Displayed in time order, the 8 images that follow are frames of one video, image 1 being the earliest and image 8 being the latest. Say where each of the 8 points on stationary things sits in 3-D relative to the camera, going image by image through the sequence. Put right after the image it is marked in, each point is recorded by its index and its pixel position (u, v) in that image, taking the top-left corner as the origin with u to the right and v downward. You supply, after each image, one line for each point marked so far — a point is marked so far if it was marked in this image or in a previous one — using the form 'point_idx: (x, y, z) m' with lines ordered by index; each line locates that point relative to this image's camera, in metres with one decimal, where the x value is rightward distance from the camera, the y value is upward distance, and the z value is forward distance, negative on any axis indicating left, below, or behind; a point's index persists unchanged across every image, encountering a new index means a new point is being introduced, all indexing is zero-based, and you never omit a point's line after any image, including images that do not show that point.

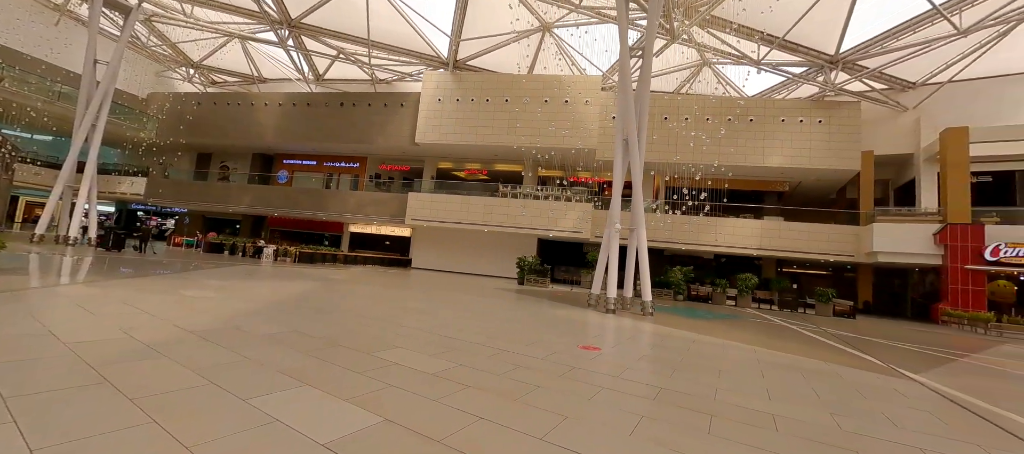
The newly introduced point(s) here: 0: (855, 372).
0: (+10.3, -4.1, +11.3) m
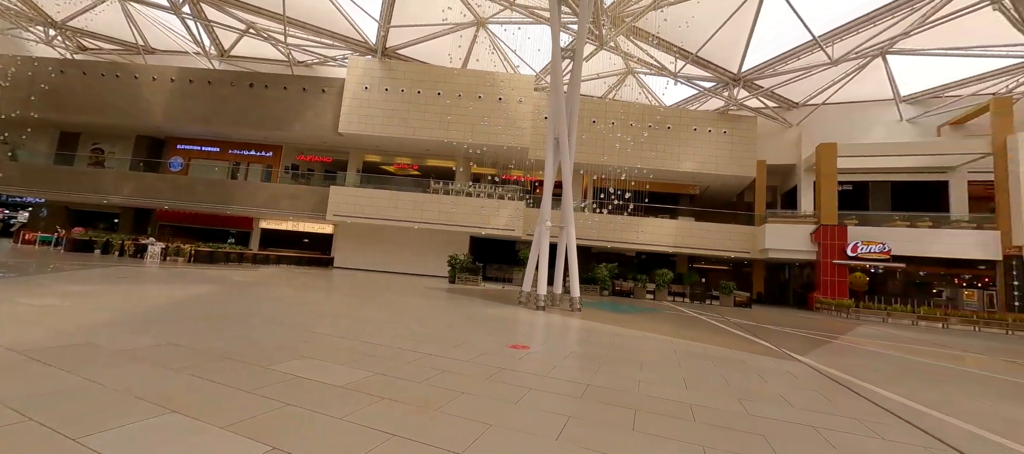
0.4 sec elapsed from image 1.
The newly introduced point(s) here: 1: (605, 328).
0: (+7.9, -4.0, +11.8) m
1: (+4.3, -4.2, +15.3) m
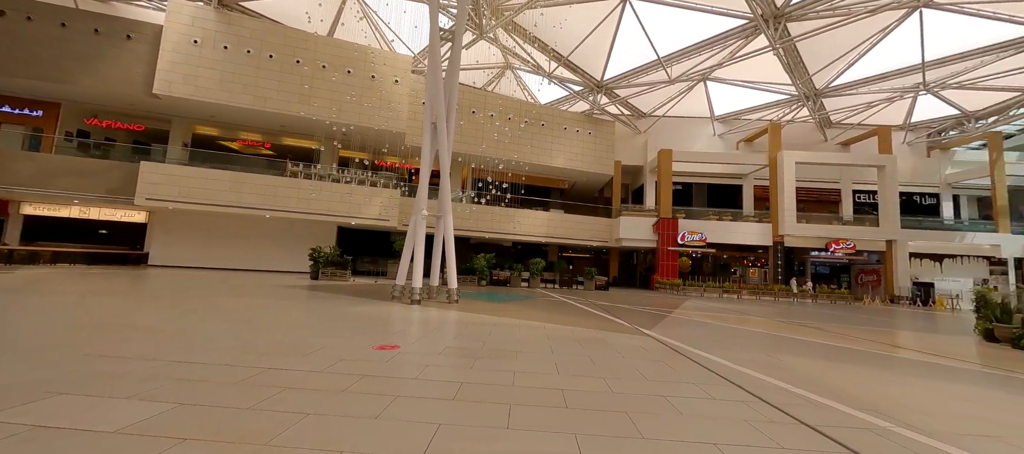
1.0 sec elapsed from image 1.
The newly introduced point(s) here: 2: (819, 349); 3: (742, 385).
0: (+3.7, -3.6, +12.3) m
1: (-0.9, -3.7, +14.3) m
2: (+9.0, -3.4, +10.4) m
3: (+4.2, -2.7, +6.7) m
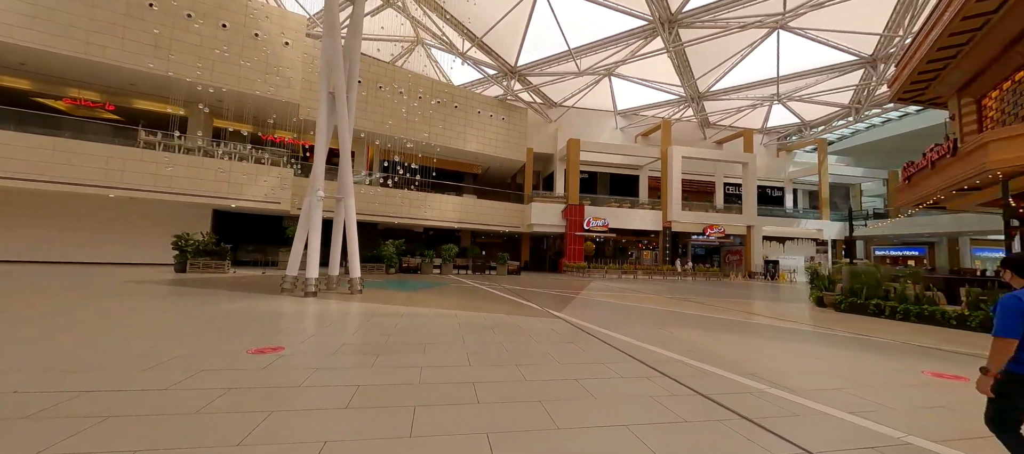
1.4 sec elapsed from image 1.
0: (+0.7, -3.1, +12.1) m
1: (-4.3, -3.0, +13.0) m
2: (+6.2, -2.9, +11.6) m
3: (+2.5, -2.4, +6.8) m
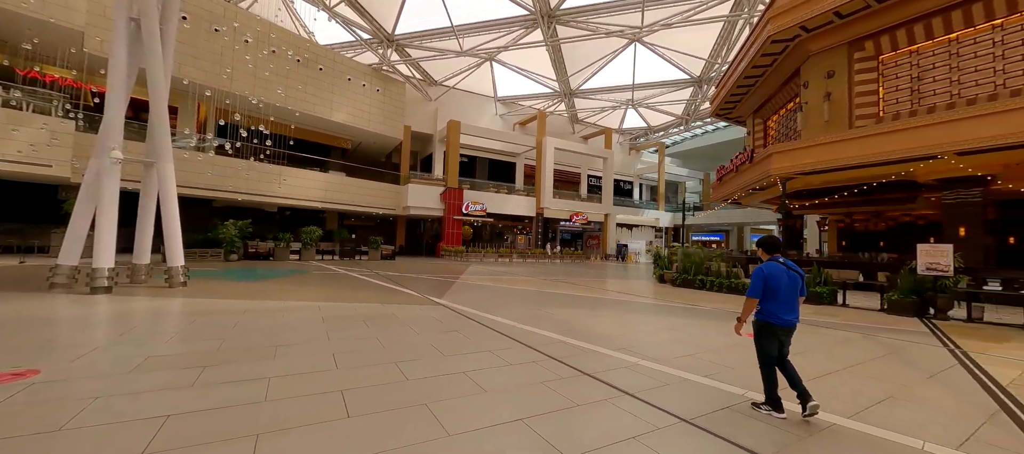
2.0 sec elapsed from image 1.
0: (-3.3, -2.5, +11.0) m
1: (-8.3, -2.4, +10.2) m
2: (+2.1, -2.4, +12.4) m
3: (+0.2, -2.1, +6.6) m
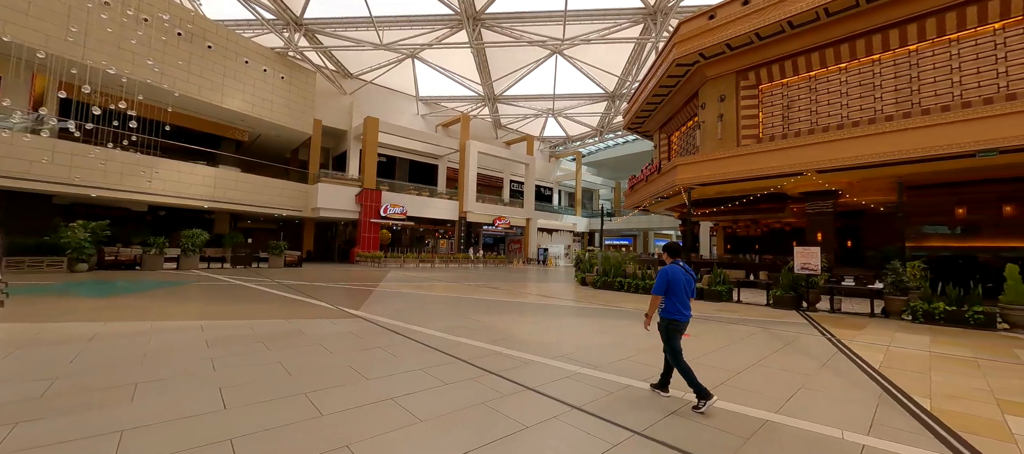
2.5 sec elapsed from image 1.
0: (-5.5, -2.6, +9.7) m
1: (-10.2, -2.4, +7.8) m
2: (-0.5, -2.5, +12.2) m
3: (-1.1, -2.1, +6.2) m
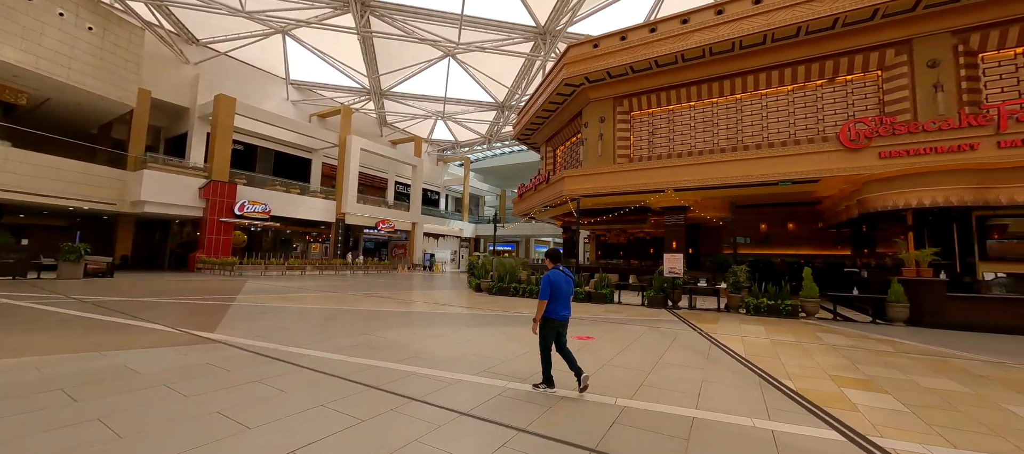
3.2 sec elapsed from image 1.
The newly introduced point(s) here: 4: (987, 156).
0: (-8.0, -2.5, +7.3) m
1: (-11.9, -2.3, +4.0) m
2: (-4.0, -2.6, +11.2) m
3: (-2.7, -2.2, +5.3) m
4: (+12.1, +1.8, +8.9) m
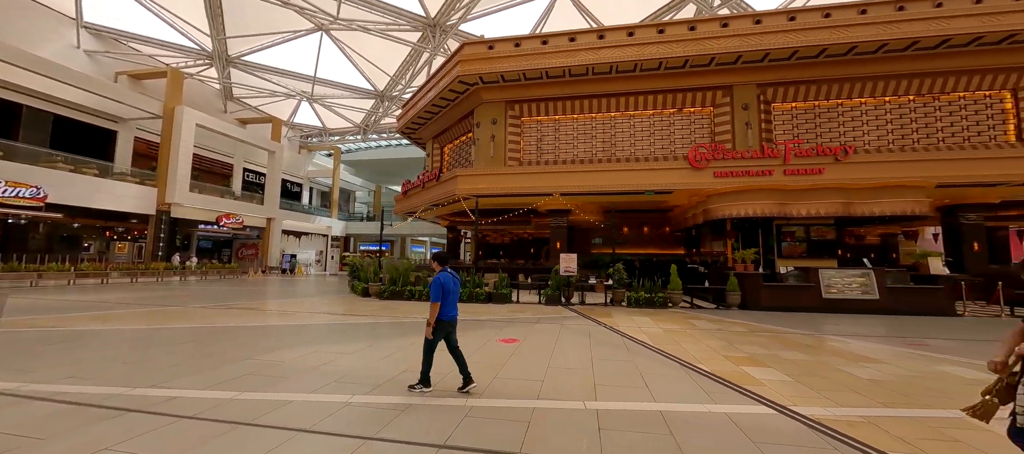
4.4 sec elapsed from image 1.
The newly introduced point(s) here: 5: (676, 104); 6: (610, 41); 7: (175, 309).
0: (-9.5, -2.4, +4.1) m
1: (-12.1, -2.0, -0.3) m
2: (-7.0, -2.5, +9.1) m
3: (-3.8, -2.1, +4.0) m
4: (+9.1, +1.6, +12.2) m
5: (+6.4, +4.8, +13.8) m
6: (+3.6, +6.9, +13.1) m
7: (-11.0, -2.8, +11.9) m
